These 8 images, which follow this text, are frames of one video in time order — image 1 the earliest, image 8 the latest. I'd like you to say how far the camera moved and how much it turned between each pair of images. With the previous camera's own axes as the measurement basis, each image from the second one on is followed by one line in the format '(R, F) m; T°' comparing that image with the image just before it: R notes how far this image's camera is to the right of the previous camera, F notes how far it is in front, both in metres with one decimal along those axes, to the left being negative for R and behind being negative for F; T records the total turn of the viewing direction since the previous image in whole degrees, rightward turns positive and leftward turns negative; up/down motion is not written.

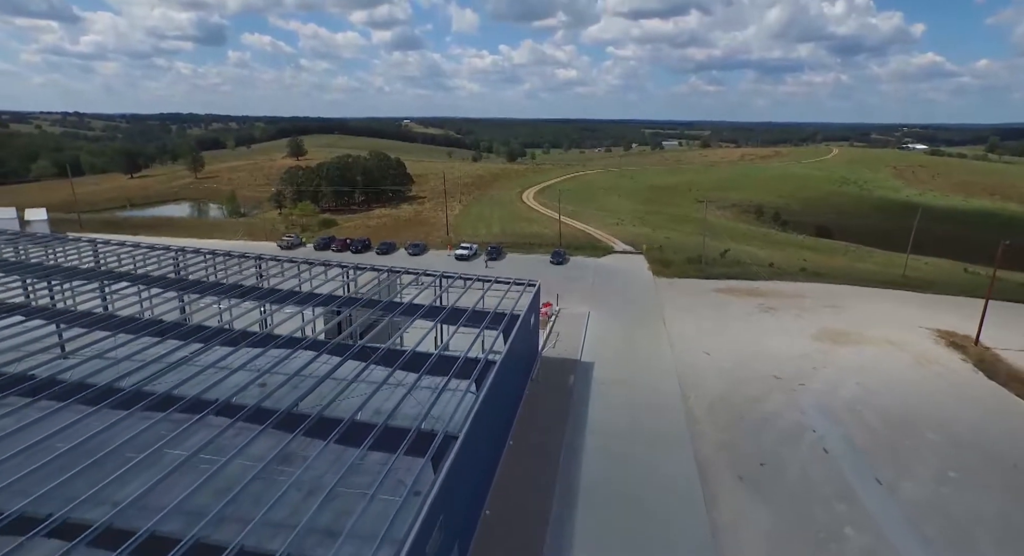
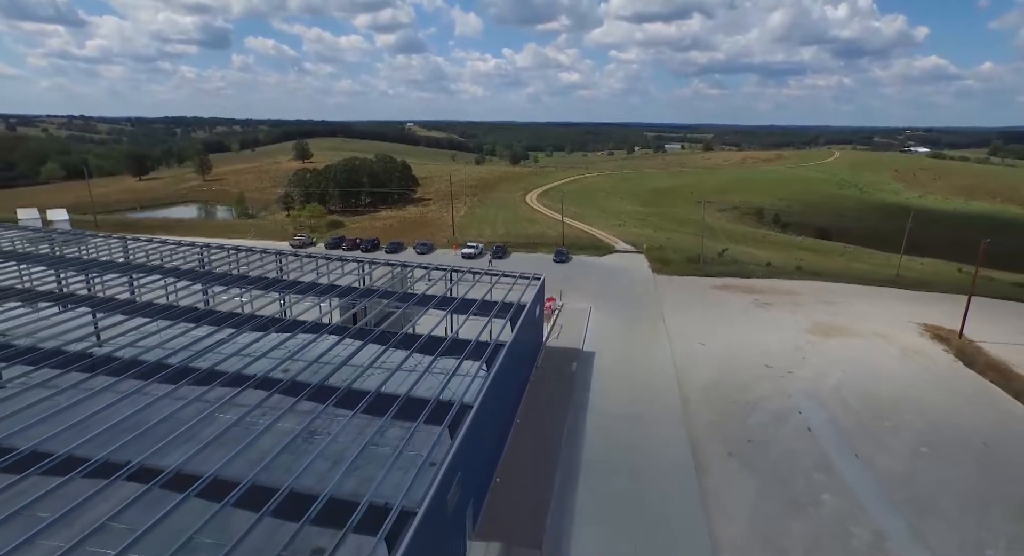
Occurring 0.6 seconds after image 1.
(-0.1, -1.2) m; 0°
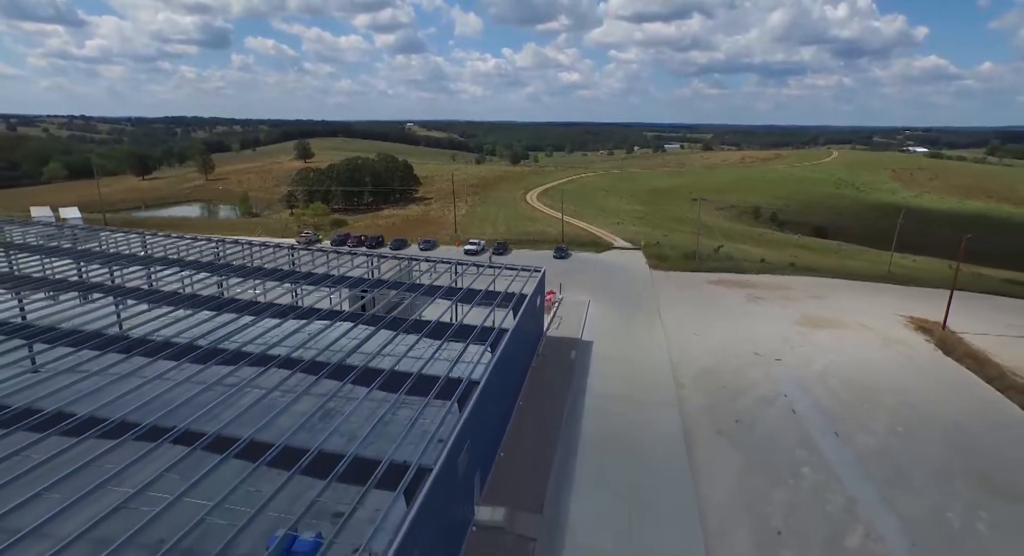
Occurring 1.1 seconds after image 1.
(-0.1, -1.0) m; 0°
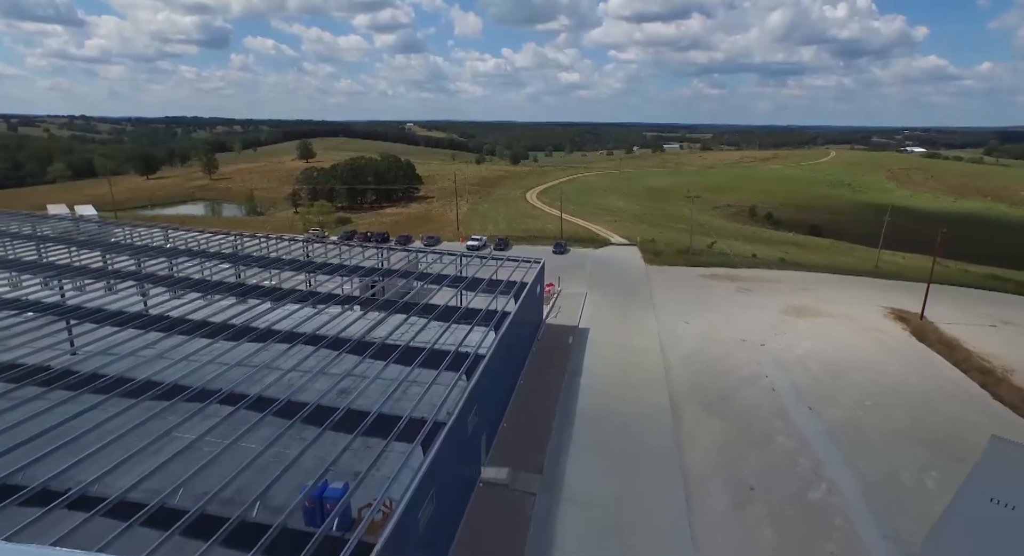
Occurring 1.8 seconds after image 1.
(-0.1, -1.4) m; 0°
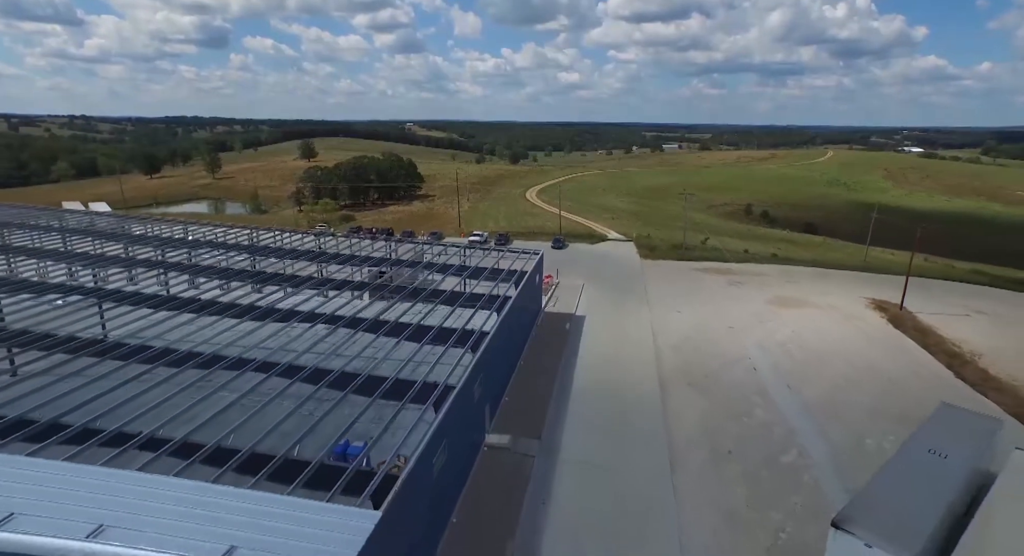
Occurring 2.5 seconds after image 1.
(0.0, -1.4) m; 0°
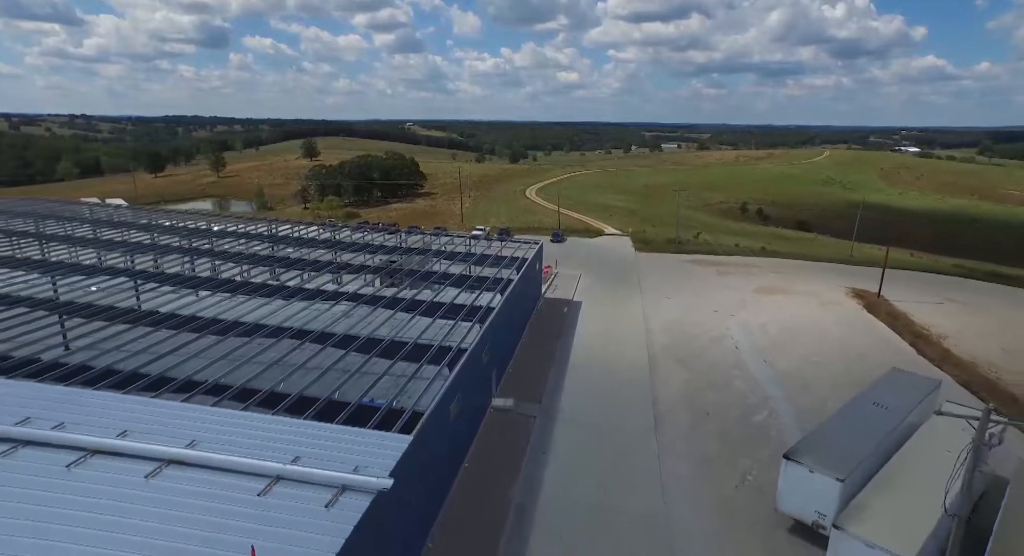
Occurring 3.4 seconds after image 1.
(-0.1, -1.8) m; 0°
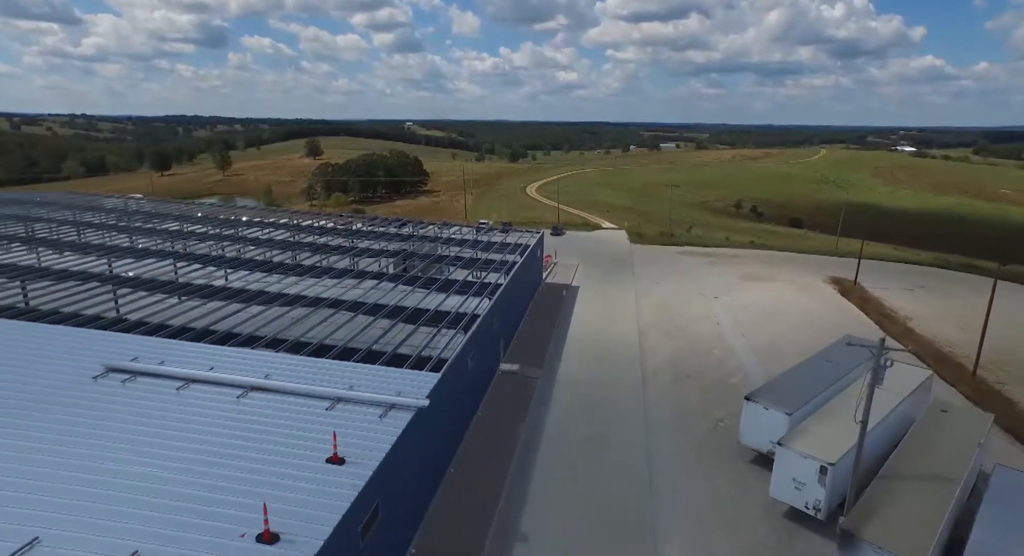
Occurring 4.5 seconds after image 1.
(-0.2, -2.3) m; 0°
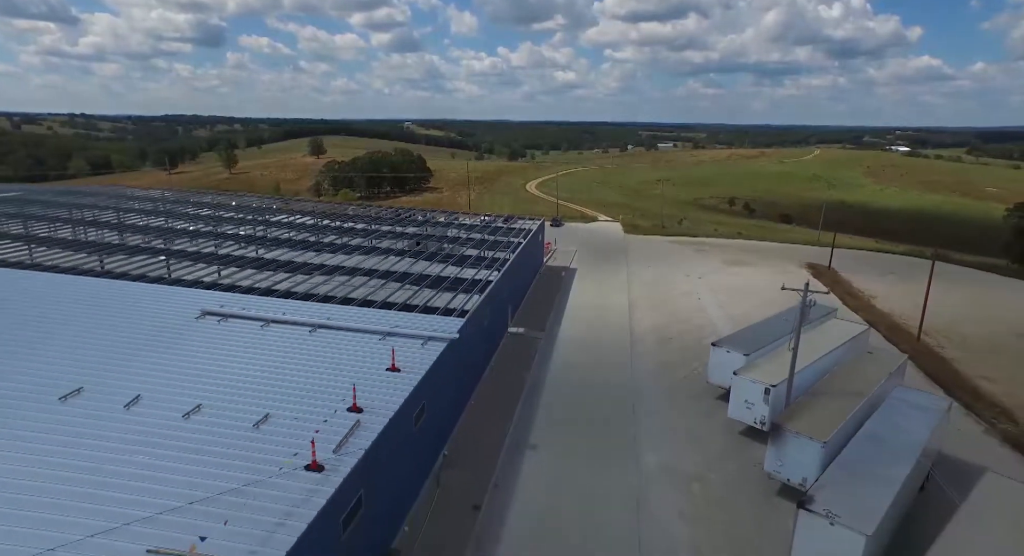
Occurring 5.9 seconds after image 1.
(-0.3, -2.9) m; 0°
